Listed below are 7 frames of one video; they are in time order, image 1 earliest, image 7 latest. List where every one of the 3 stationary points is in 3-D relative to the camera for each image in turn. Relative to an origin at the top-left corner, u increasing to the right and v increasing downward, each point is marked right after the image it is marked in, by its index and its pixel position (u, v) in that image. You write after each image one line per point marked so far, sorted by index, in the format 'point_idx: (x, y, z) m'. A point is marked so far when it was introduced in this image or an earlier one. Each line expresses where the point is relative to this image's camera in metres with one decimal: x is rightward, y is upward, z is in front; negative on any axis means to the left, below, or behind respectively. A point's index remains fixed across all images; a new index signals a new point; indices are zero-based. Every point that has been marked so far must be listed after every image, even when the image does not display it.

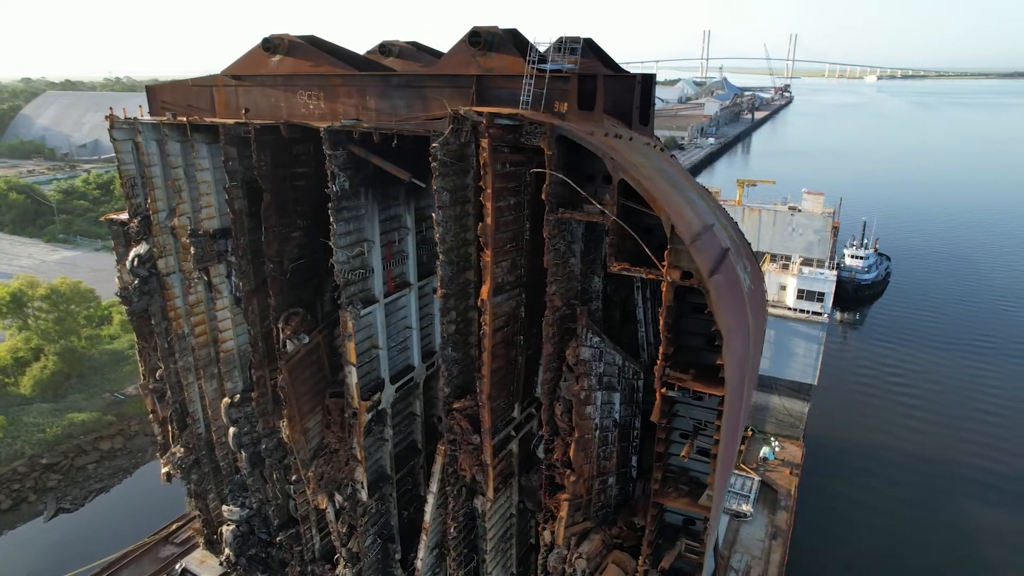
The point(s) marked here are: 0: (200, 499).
0: (-6.7, -4.5, +12.8) m
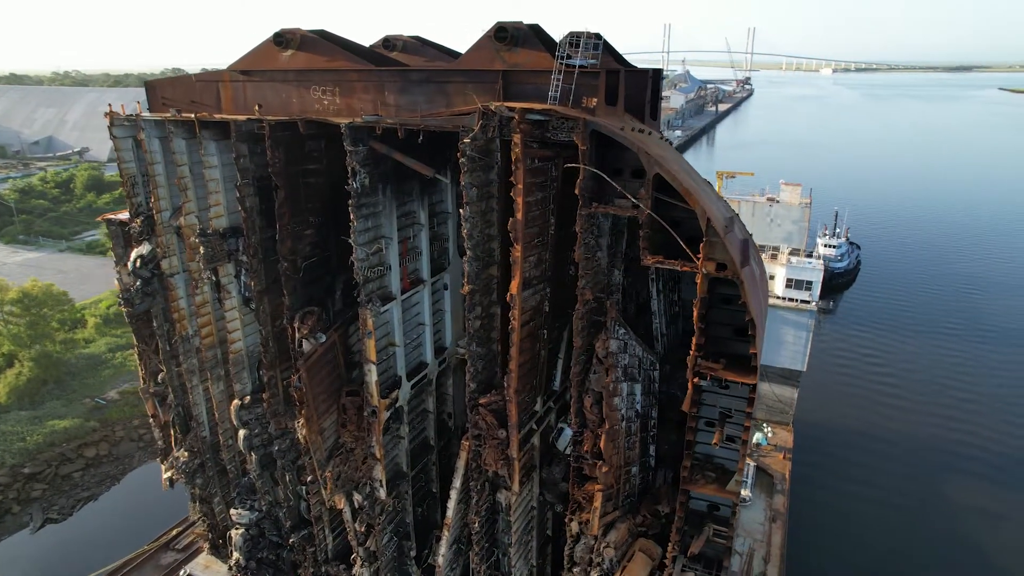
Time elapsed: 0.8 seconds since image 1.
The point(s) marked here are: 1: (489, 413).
0: (-6.5, -4.5, +12.6) m
1: (-0.3, -1.9, +9.3) m
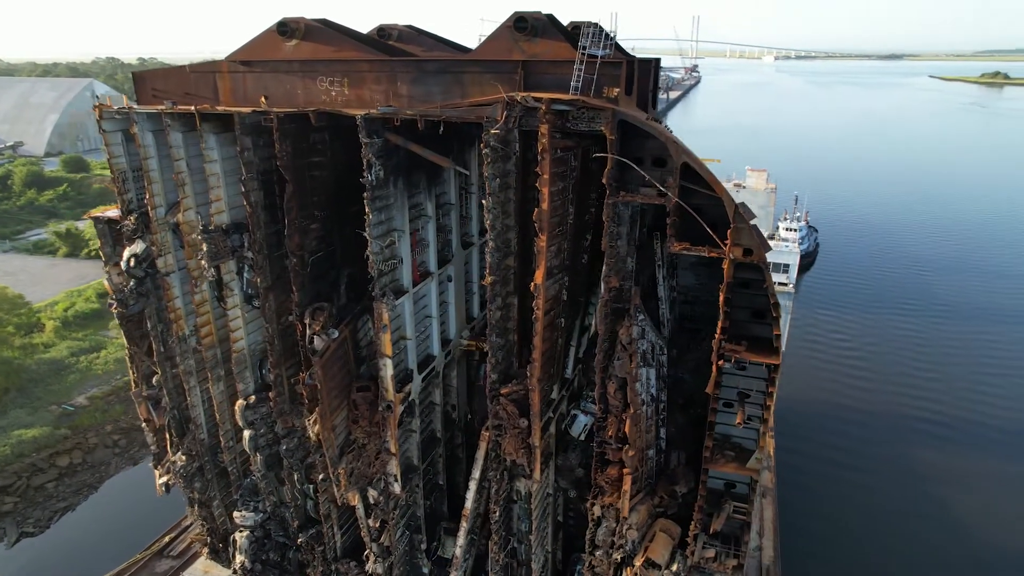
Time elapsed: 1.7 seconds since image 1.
0: (-6.3, -4.5, +12.3) m
1: (0.0, -1.8, +9.3) m
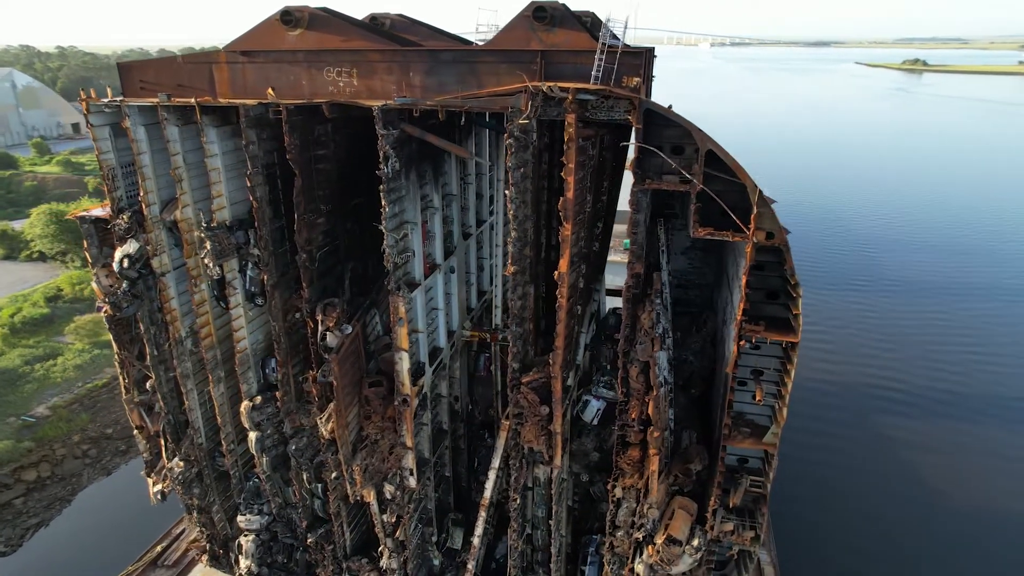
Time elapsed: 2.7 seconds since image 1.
0: (-6.1, -4.5, +11.9) m
1: (+0.3, -1.6, +9.4) m
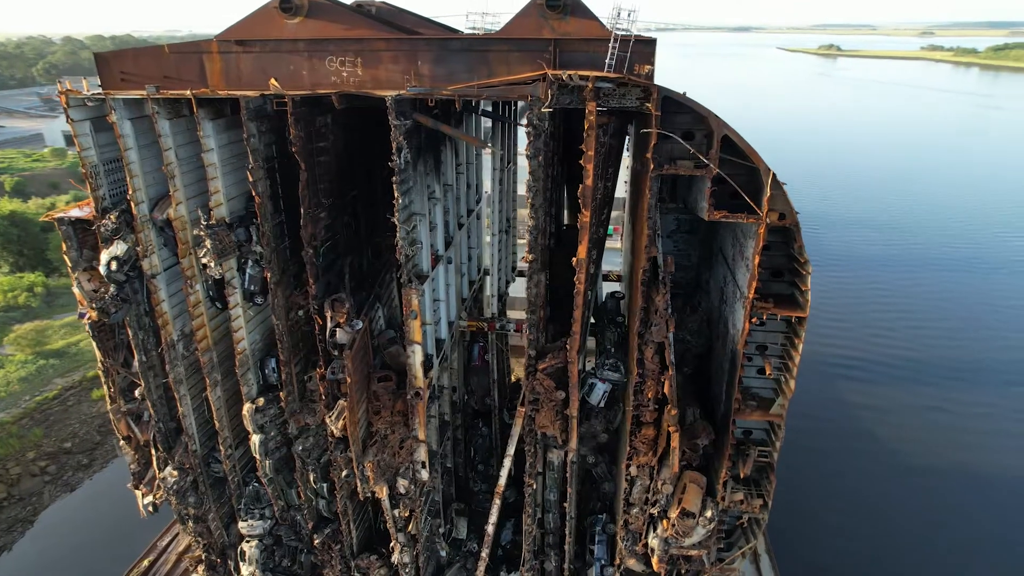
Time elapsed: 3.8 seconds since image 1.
0: (-5.9, -4.5, +11.5) m
1: (+0.5, -1.4, +9.5) m
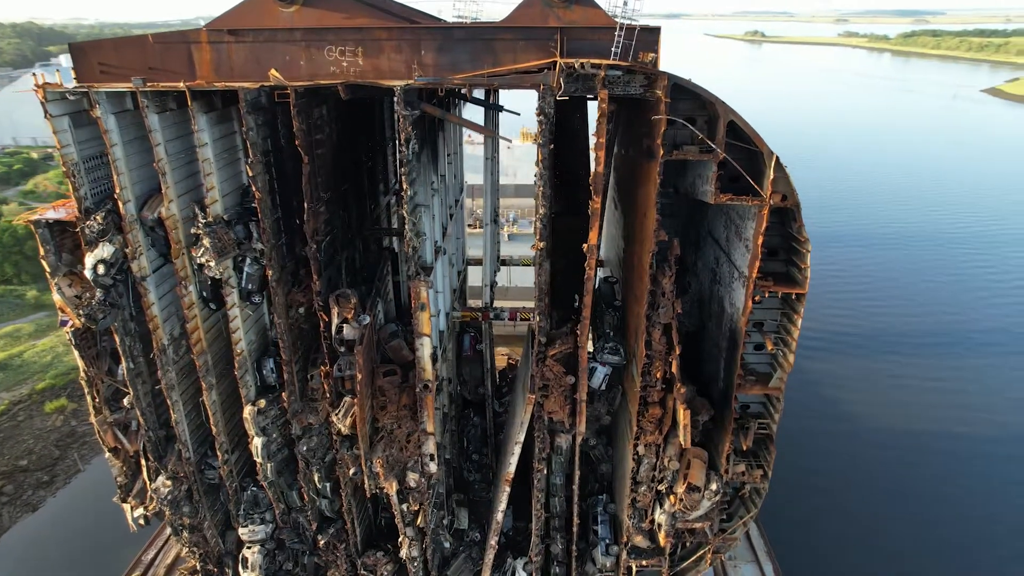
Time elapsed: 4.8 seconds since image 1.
0: (-5.8, -4.5, +11.1) m
1: (+0.7, -1.2, +9.7) m
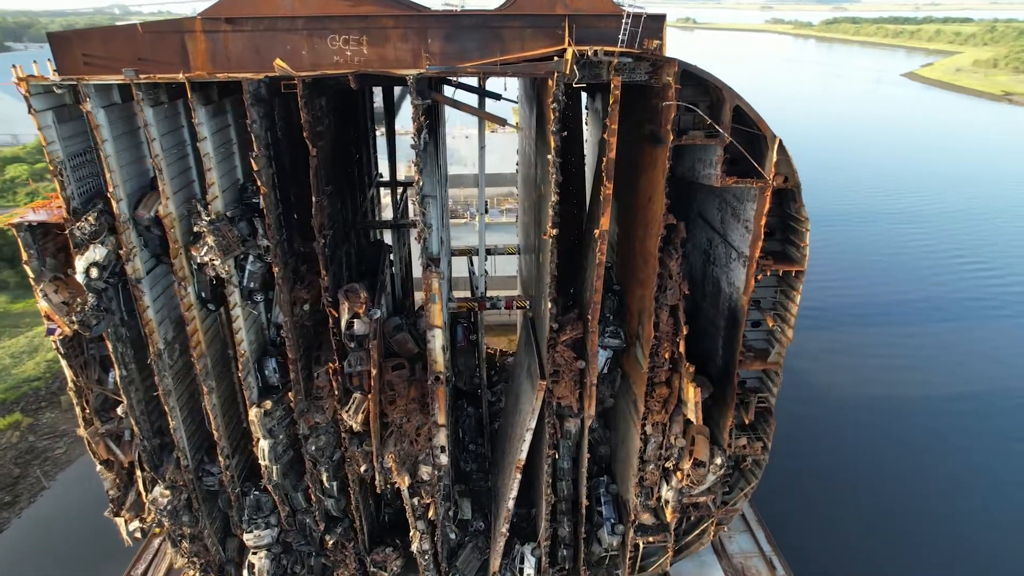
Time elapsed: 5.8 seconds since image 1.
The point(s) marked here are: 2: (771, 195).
0: (-5.6, -4.5, +10.8) m
1: (+0.8, -1.0, +9.8) m
2: (+3.7, +1.3, +8.8) m
